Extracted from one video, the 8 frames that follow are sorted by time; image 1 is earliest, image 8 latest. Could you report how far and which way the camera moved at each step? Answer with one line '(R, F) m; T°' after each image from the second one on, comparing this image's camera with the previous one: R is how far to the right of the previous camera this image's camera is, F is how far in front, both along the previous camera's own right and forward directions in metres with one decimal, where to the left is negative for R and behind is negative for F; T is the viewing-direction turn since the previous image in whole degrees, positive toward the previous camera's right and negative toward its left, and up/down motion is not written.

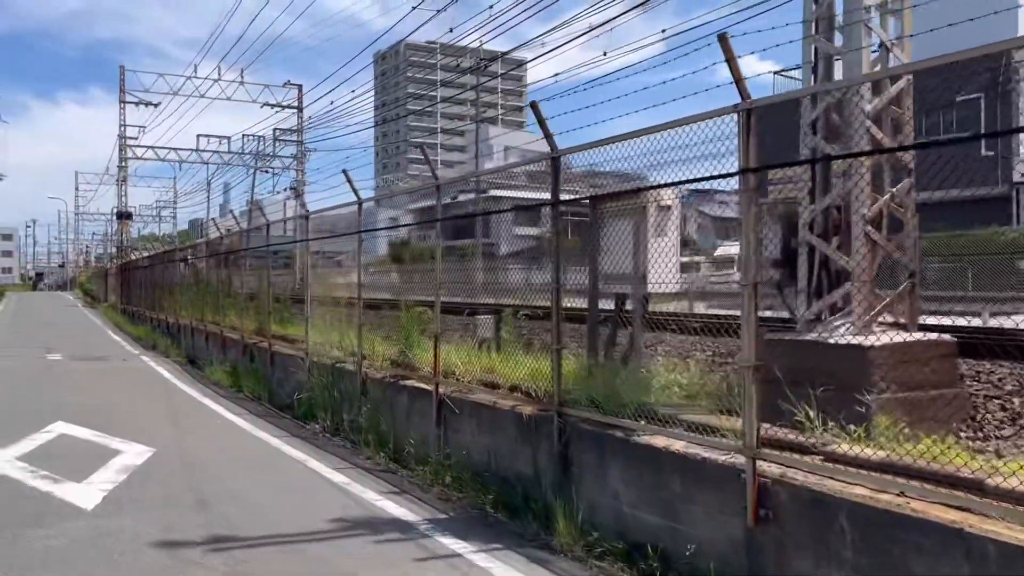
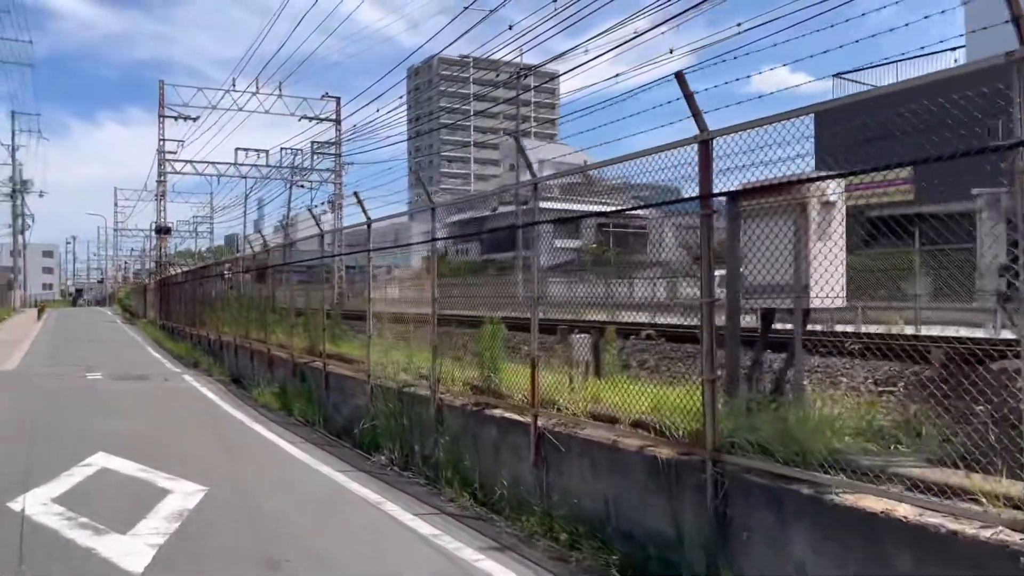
(-0.7, +1.2) m; -2°
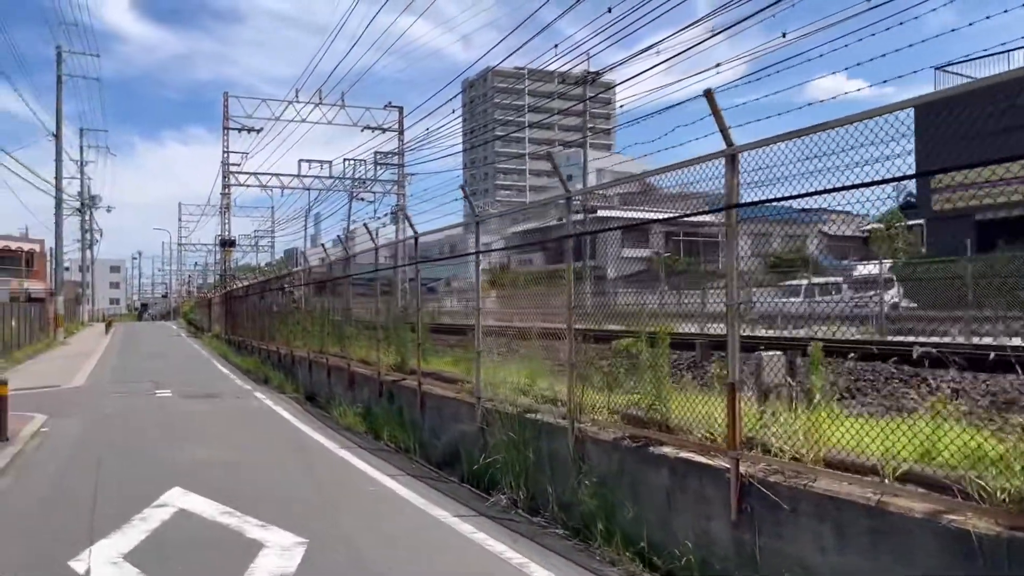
(-0.9, +1.6) m; -4°
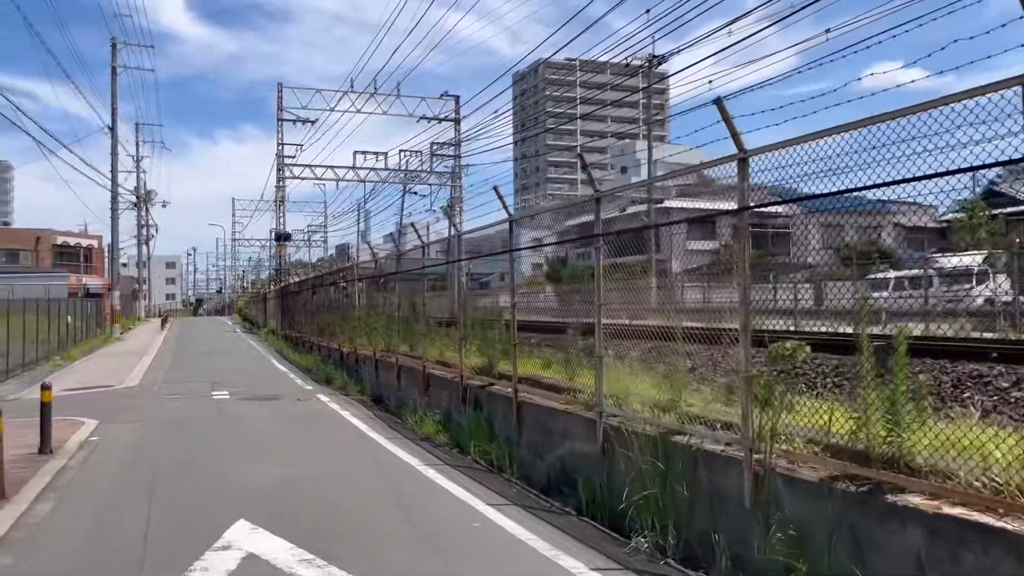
(-0.8, +1.7) m; -3°
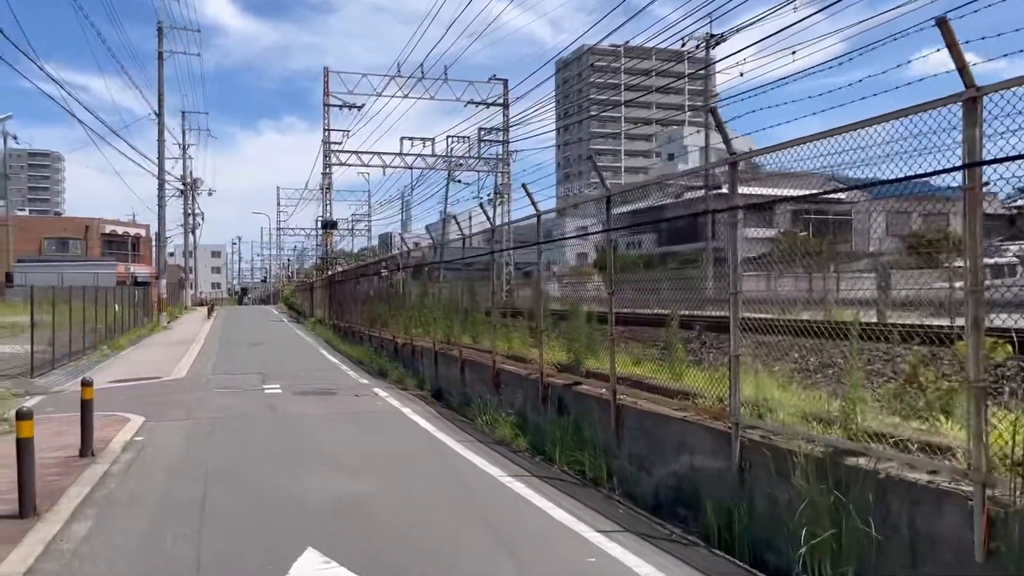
(-0.6, +1.3) m; -3°
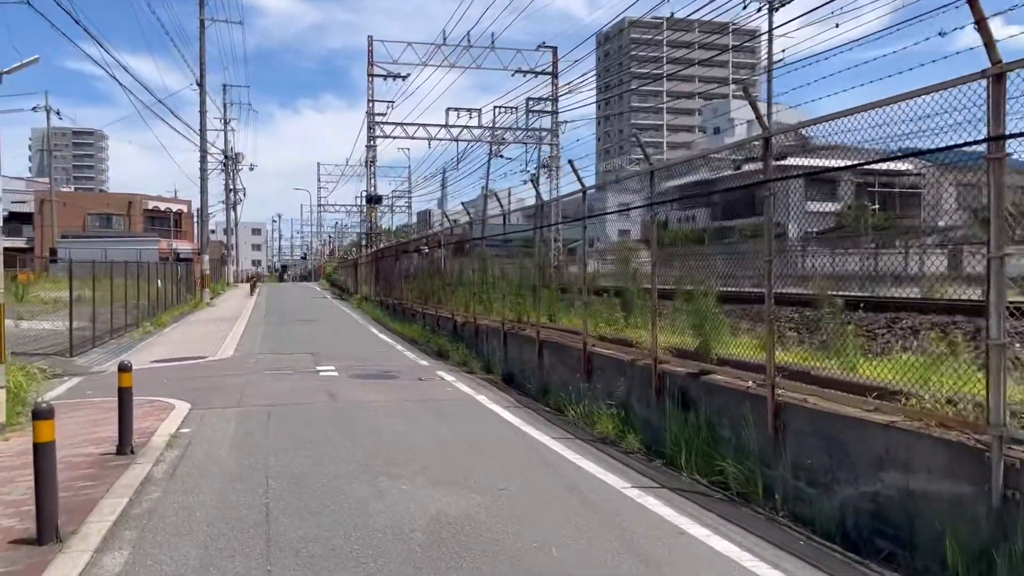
(-0.8, +1.7) m; -2°
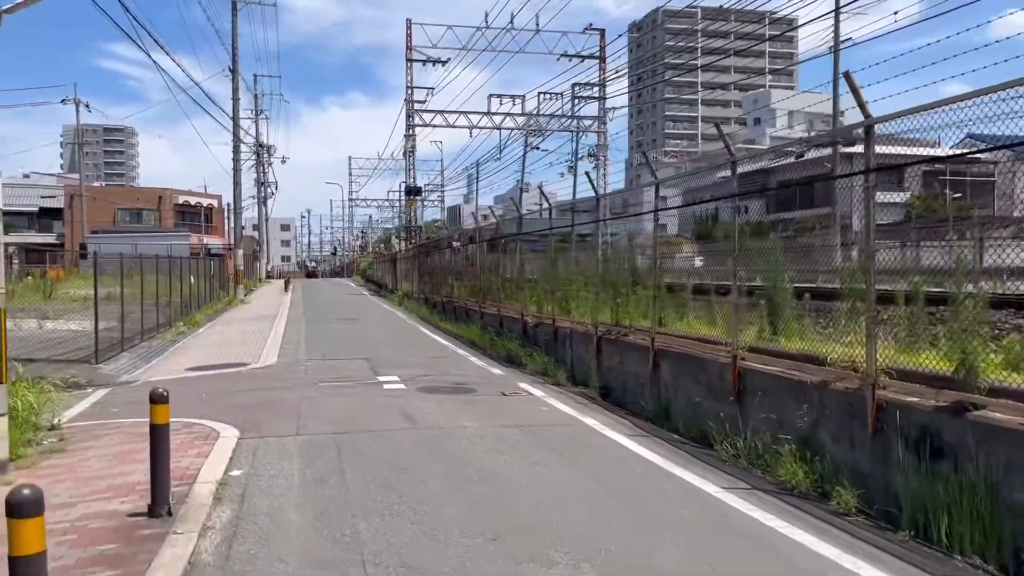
(-1.1, +2.3) m; -2°
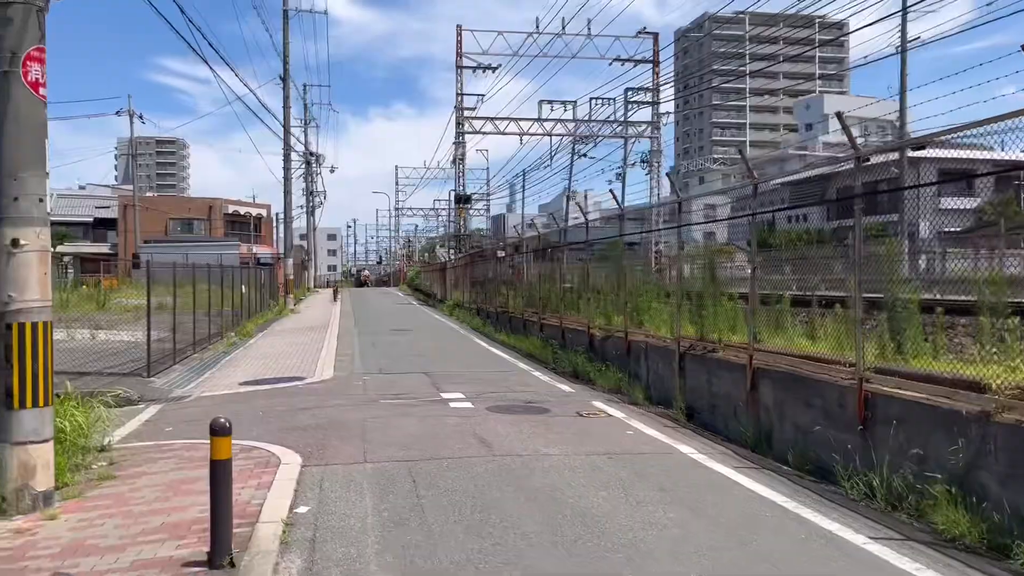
(-0.5, +0.9) m; -3°
